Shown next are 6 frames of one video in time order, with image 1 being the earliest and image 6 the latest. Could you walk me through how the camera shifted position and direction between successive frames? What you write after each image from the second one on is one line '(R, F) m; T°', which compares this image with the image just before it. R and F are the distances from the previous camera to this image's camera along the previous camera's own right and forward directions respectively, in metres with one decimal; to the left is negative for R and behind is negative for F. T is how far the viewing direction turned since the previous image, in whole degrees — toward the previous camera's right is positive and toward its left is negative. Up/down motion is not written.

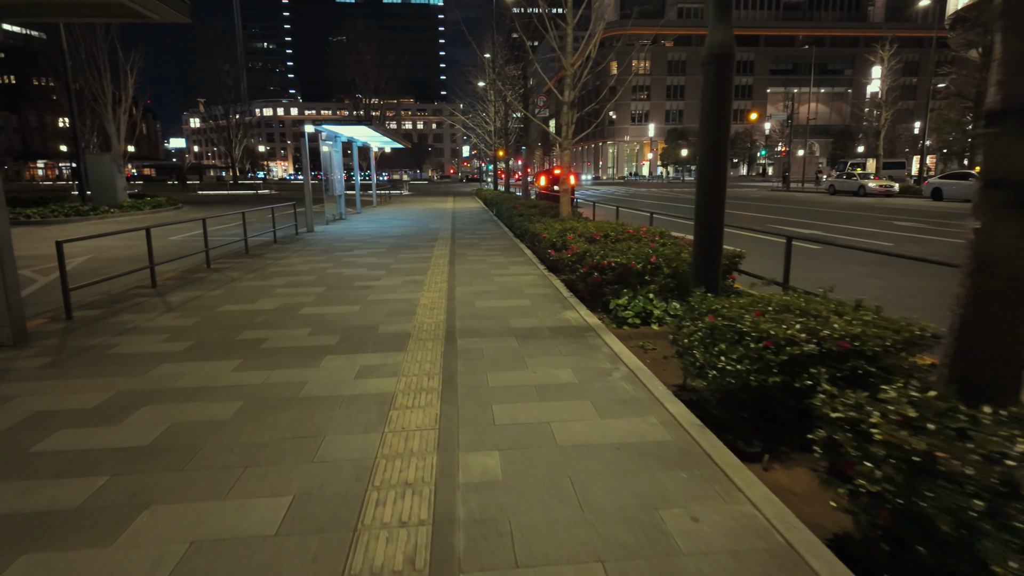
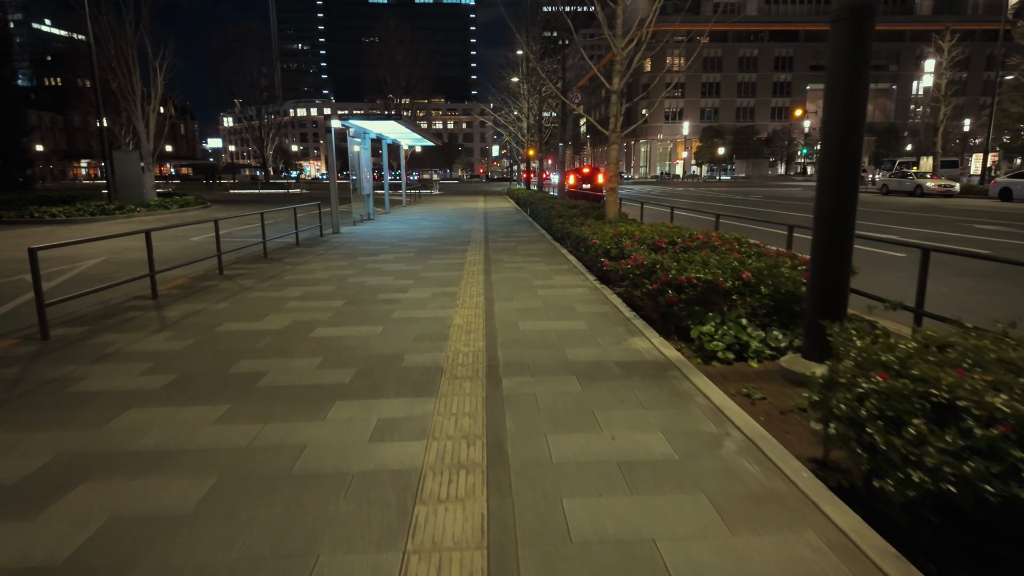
(-0.3, +1.4) m; -3°
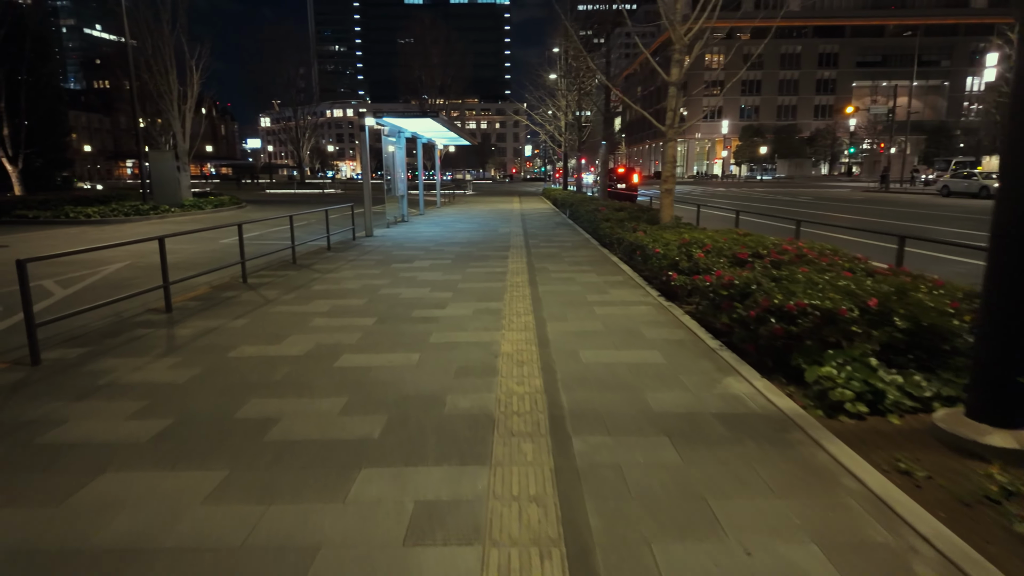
(-0.3, +1.1) m; -3°
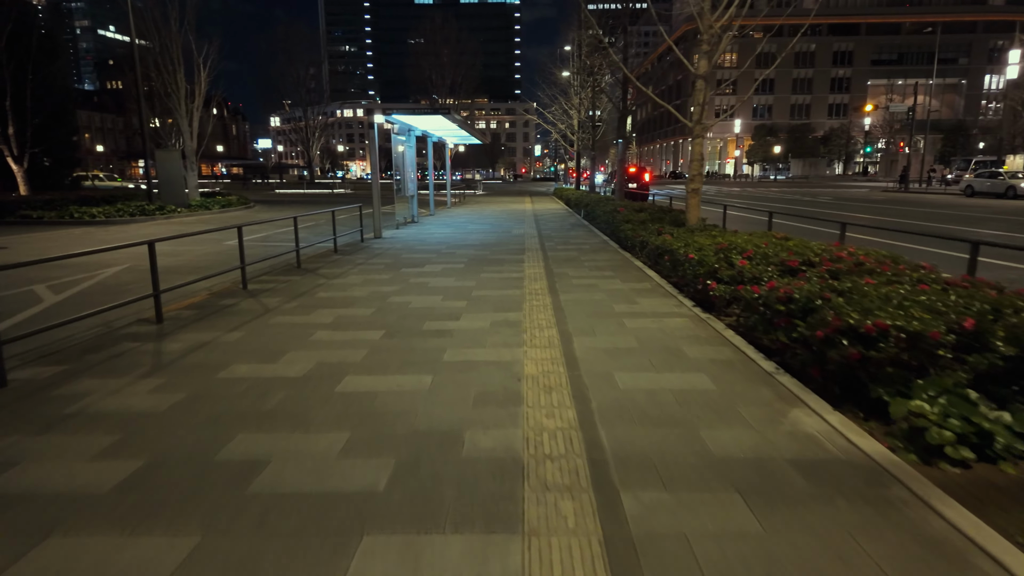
(-0.1, +0.7) m; -1°
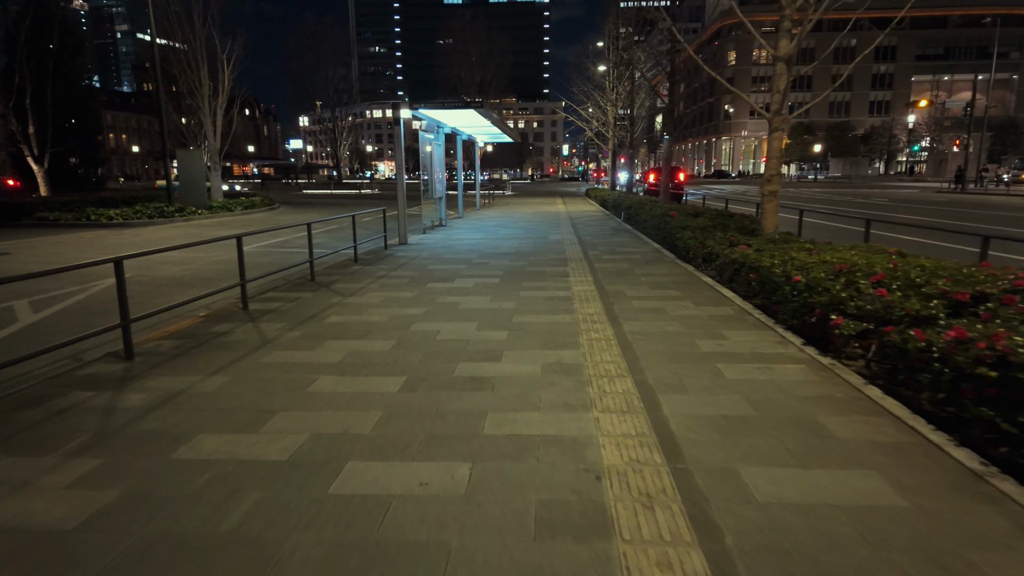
(-0.3, +1.6) m; -3°
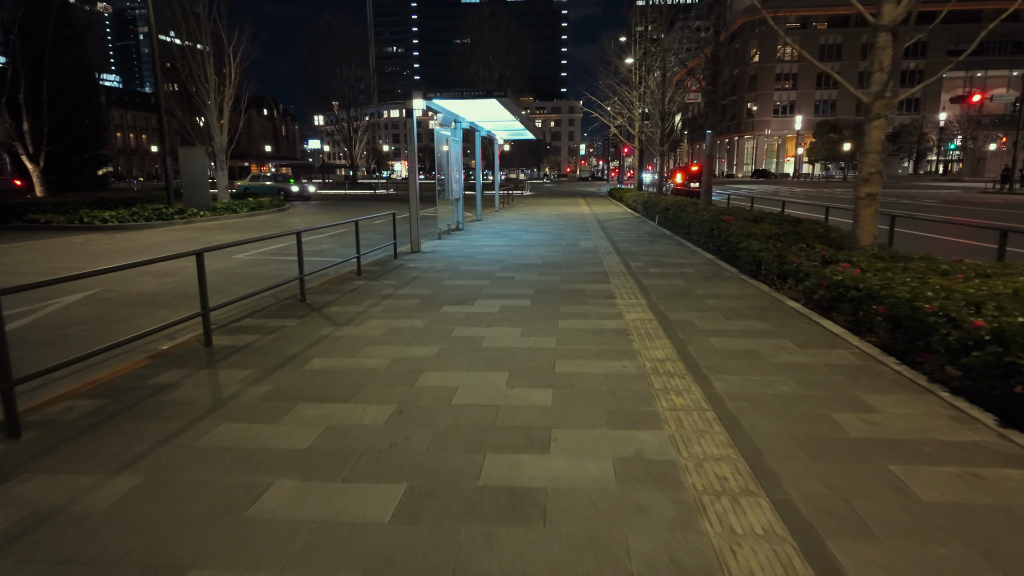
(-0.3, +1.9) m; -2°
